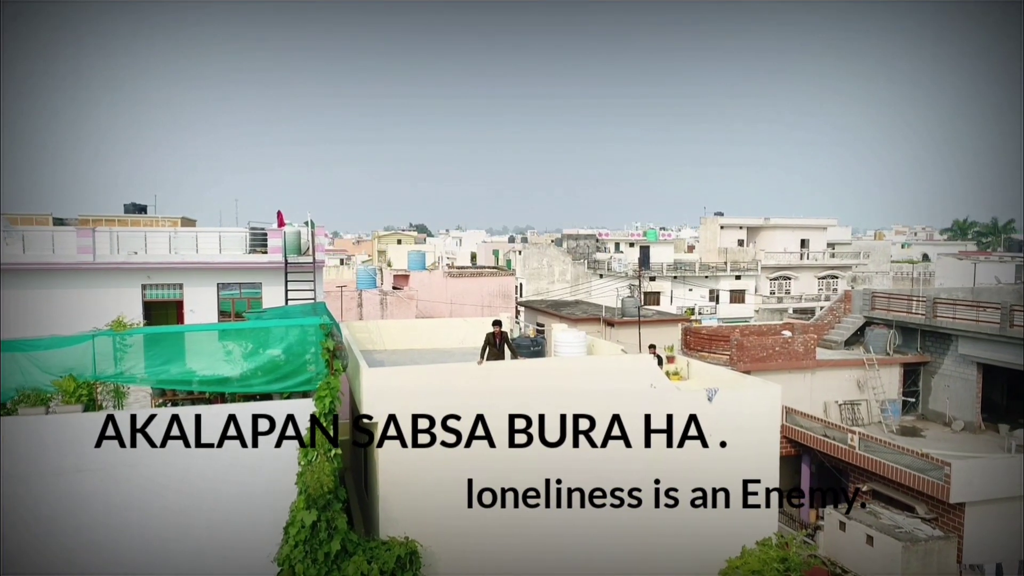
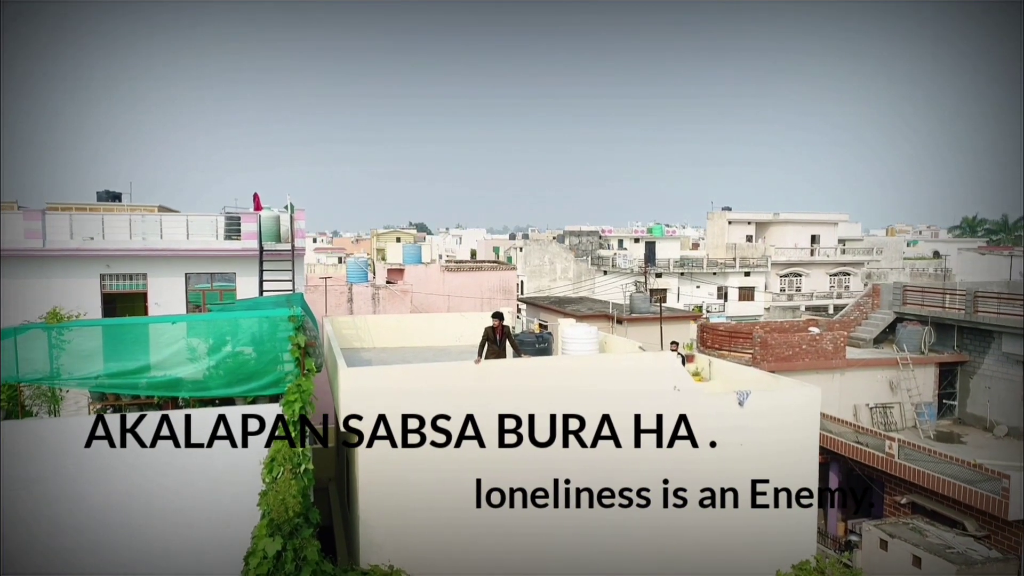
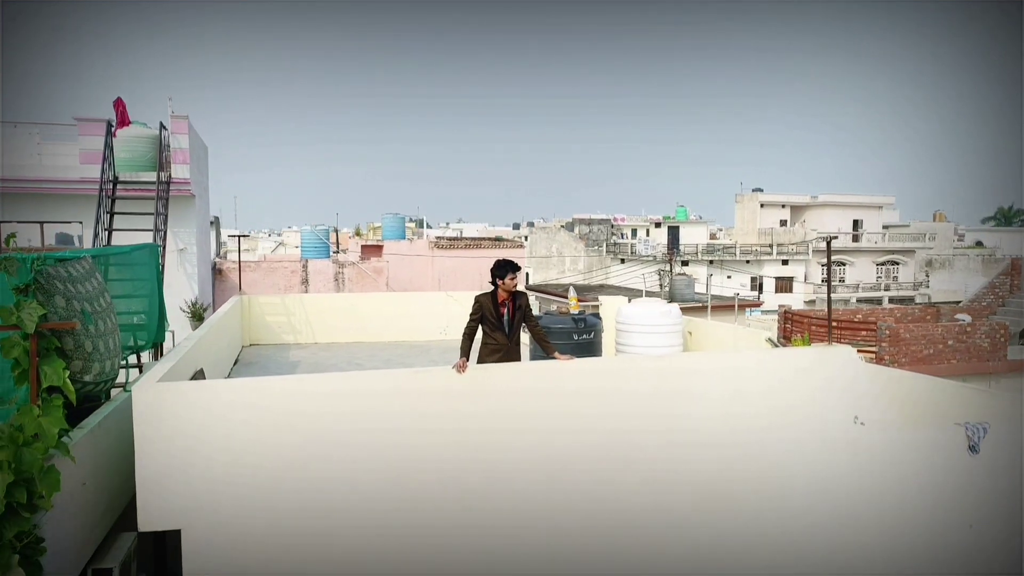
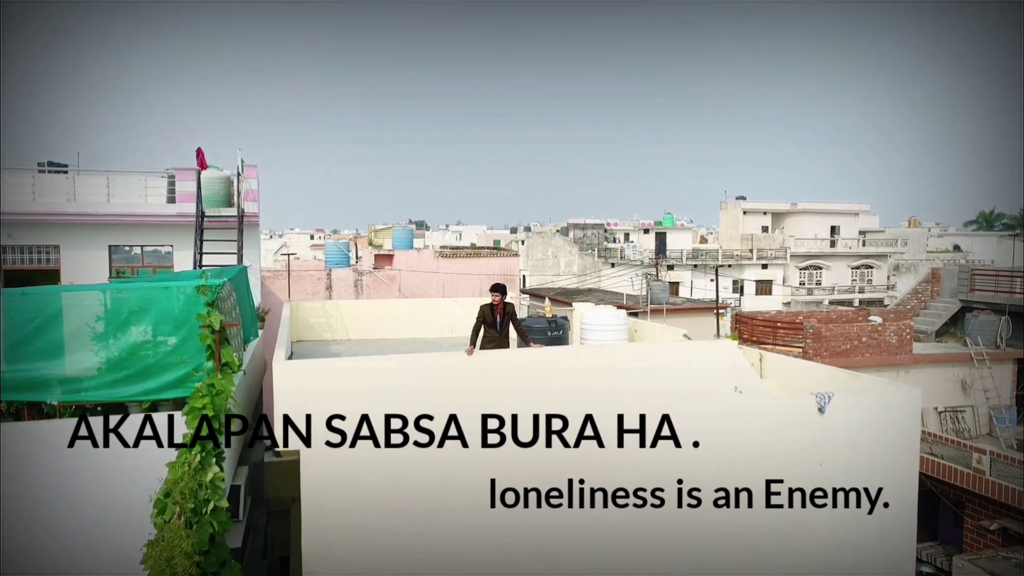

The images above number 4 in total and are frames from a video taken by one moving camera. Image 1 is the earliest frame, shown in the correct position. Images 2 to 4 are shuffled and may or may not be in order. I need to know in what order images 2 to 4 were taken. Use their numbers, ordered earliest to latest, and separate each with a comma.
2, 4, 3
